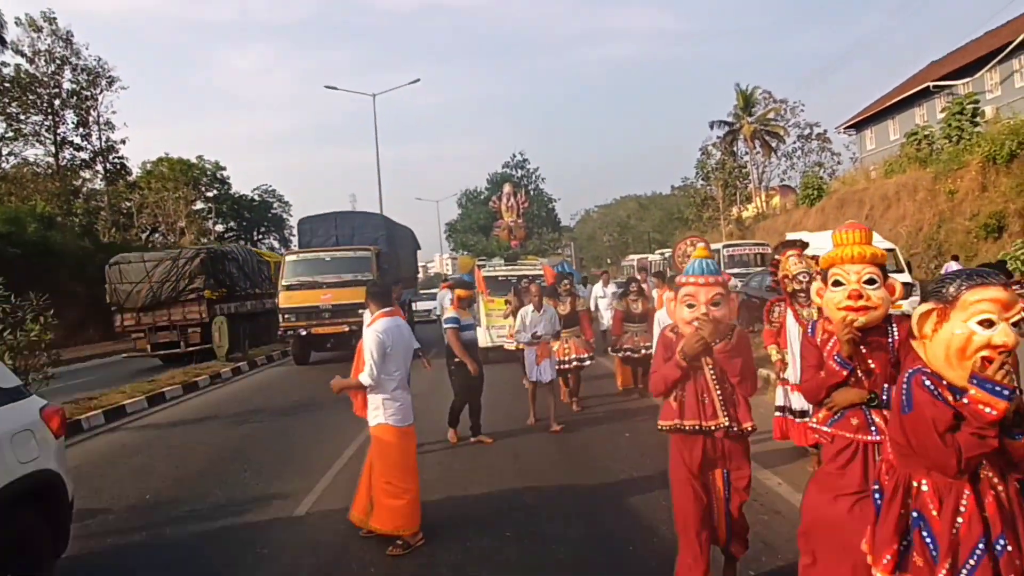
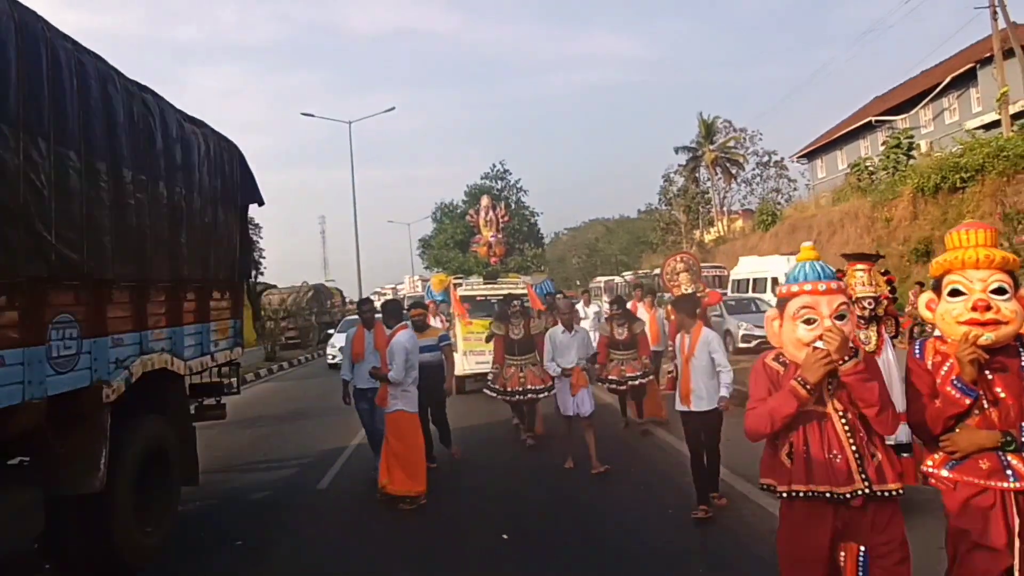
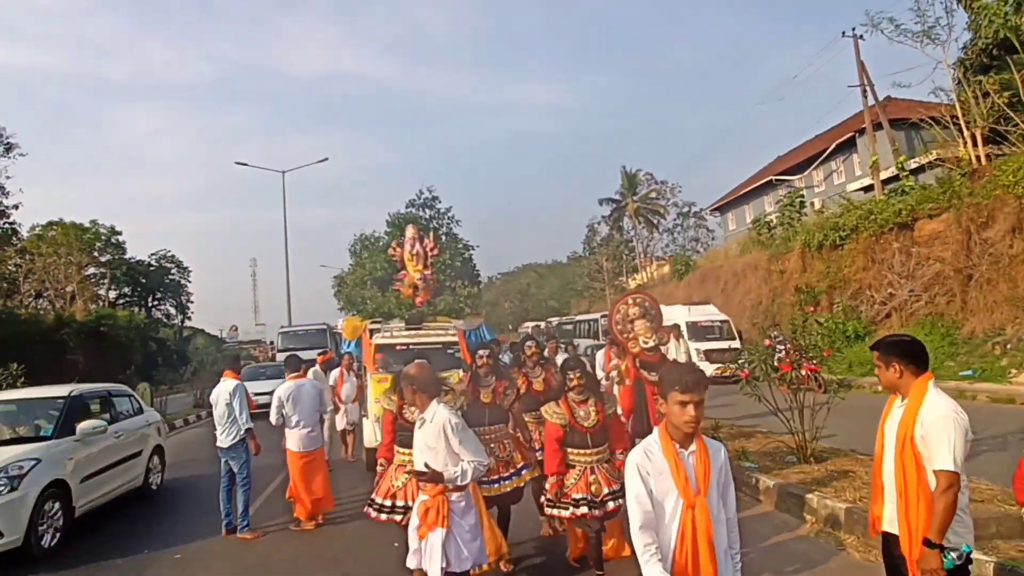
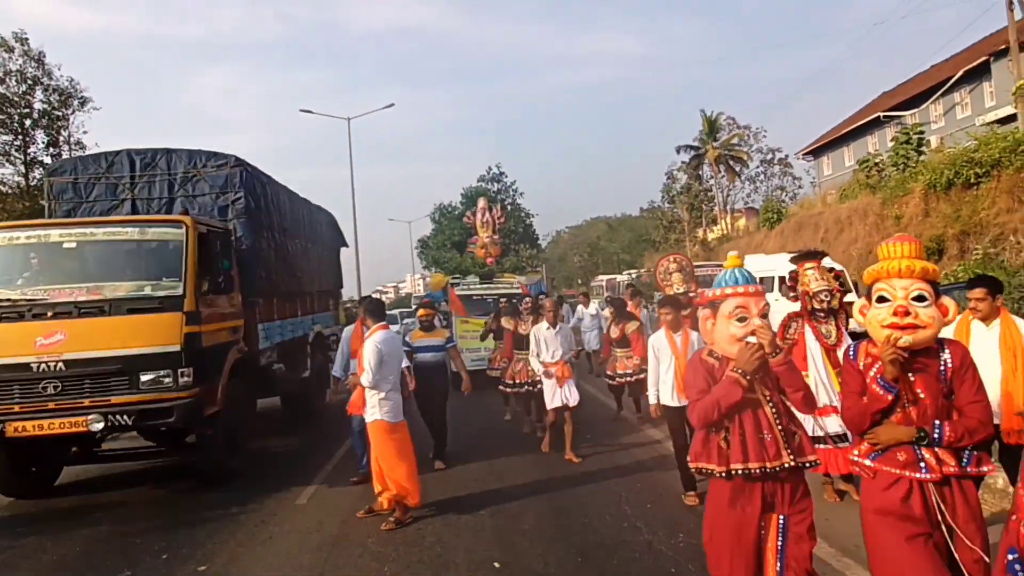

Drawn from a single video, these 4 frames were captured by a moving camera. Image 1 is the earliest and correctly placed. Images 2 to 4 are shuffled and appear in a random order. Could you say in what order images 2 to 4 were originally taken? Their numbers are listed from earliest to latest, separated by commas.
4, 2, 3
